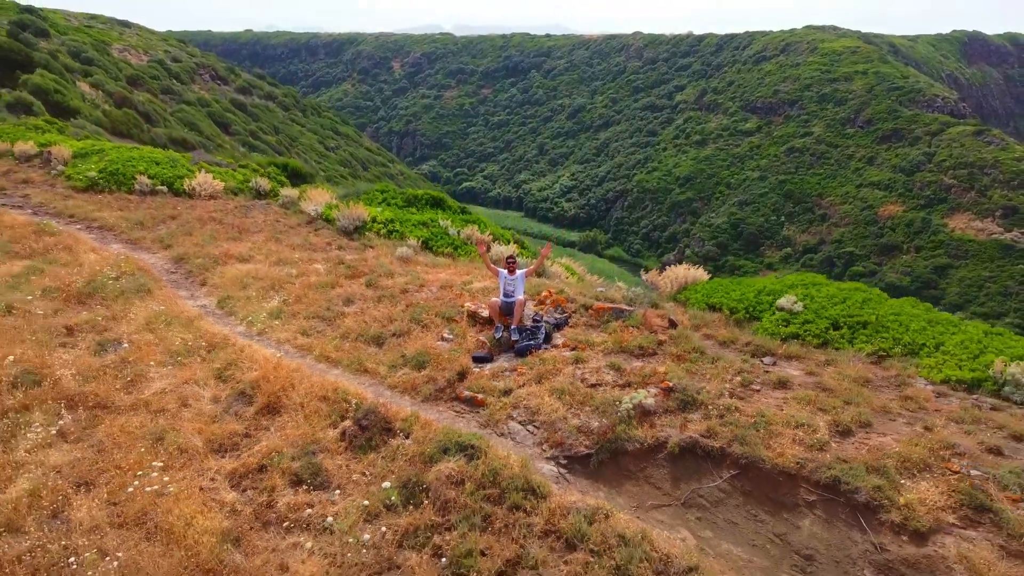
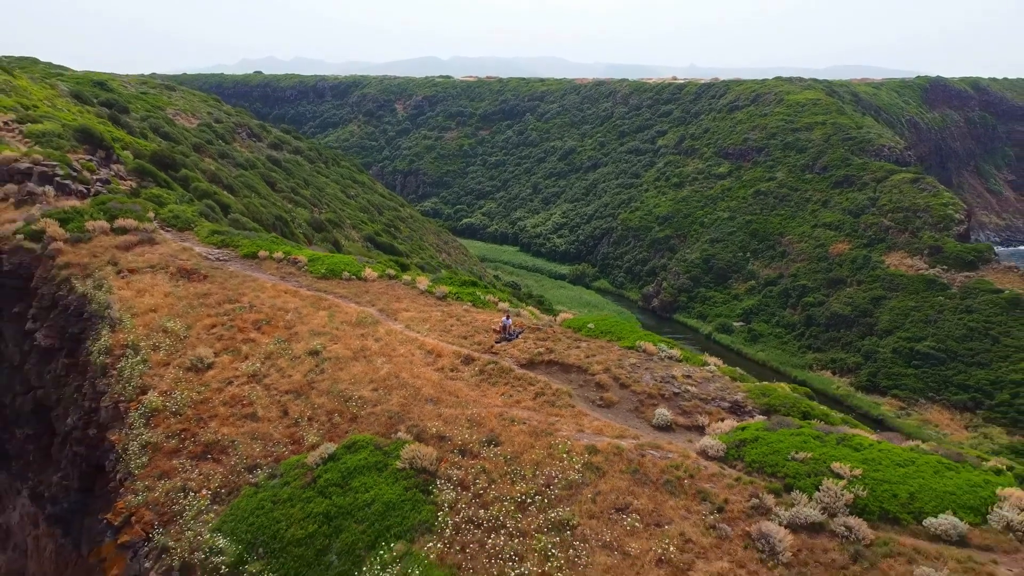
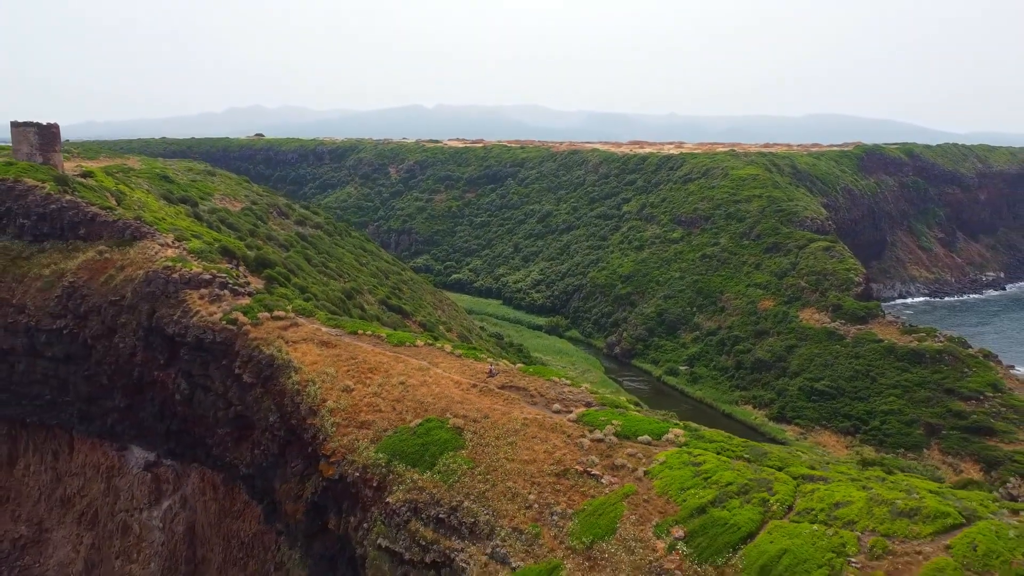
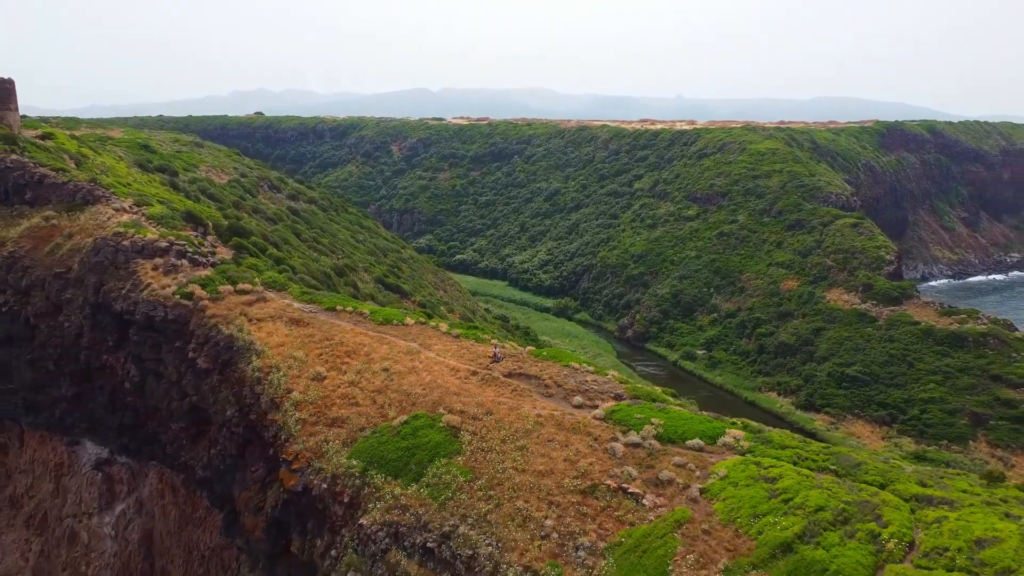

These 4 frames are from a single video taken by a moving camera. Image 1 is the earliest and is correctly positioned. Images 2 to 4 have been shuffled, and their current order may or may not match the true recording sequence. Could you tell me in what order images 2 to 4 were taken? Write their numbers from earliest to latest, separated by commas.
2, 4, 3
